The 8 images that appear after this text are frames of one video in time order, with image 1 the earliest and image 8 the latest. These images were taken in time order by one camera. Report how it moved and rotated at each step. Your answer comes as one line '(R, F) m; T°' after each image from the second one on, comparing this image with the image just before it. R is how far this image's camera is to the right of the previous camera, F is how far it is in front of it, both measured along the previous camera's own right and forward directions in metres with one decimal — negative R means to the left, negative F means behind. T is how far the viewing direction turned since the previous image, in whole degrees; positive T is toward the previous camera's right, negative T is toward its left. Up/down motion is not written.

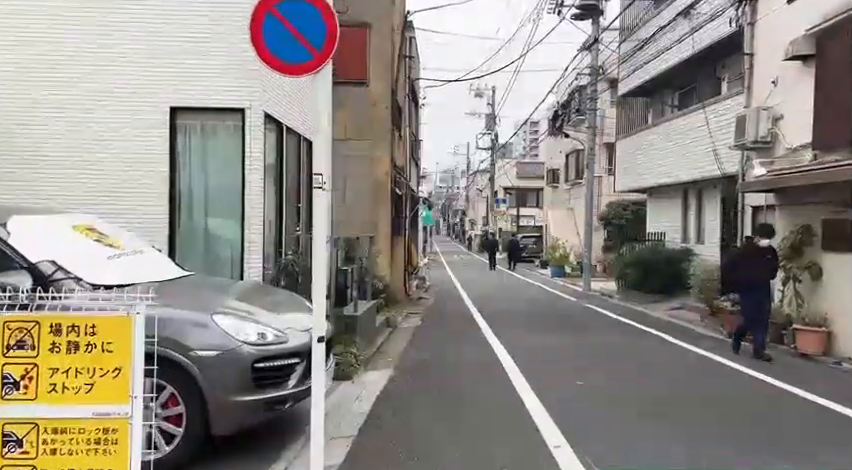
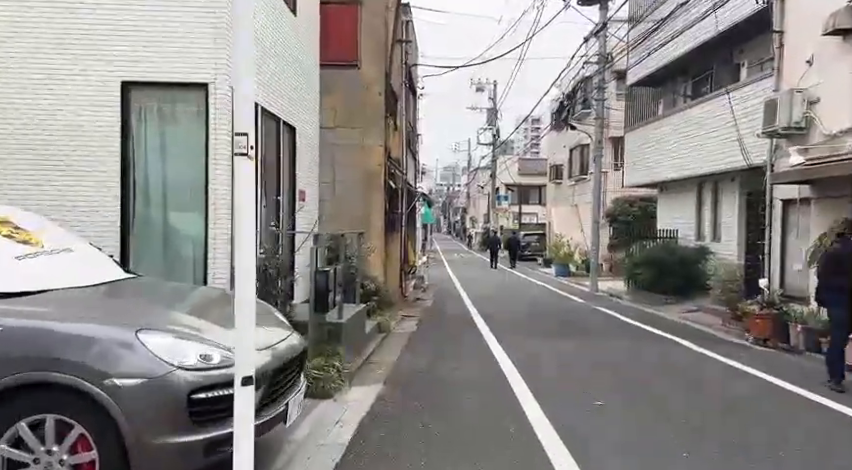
(+0.1, +1.2) m; 0°
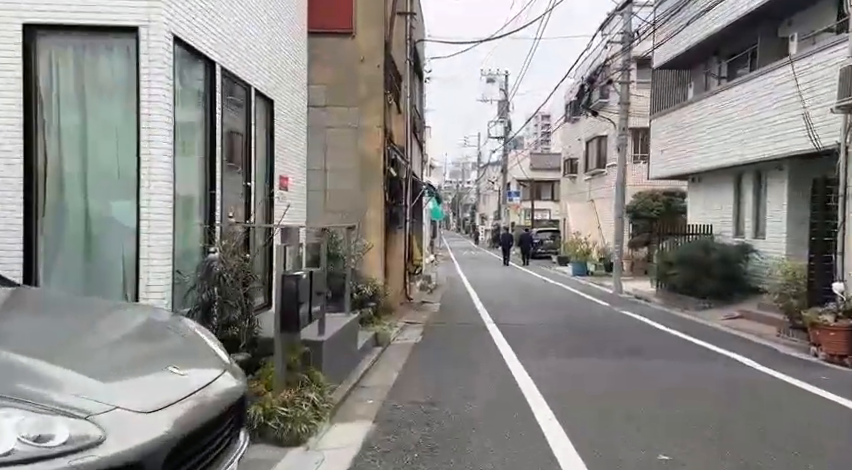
(+0.1, +1.9) m; -1°
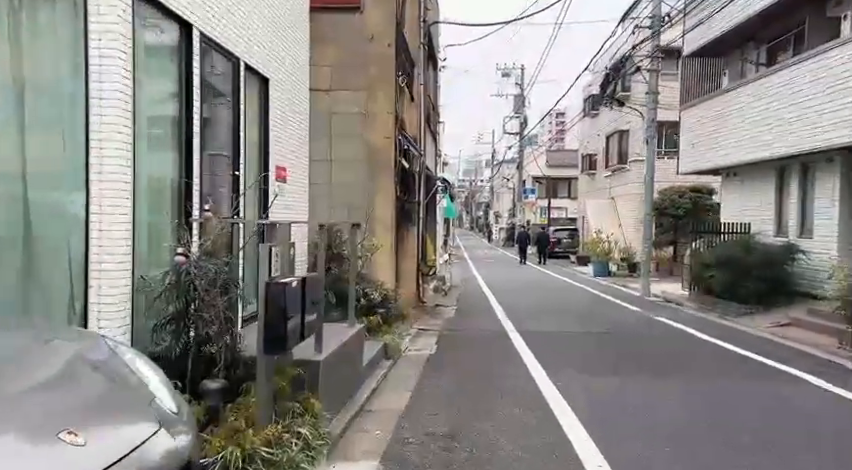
(0.0, +1.2) m; -1°
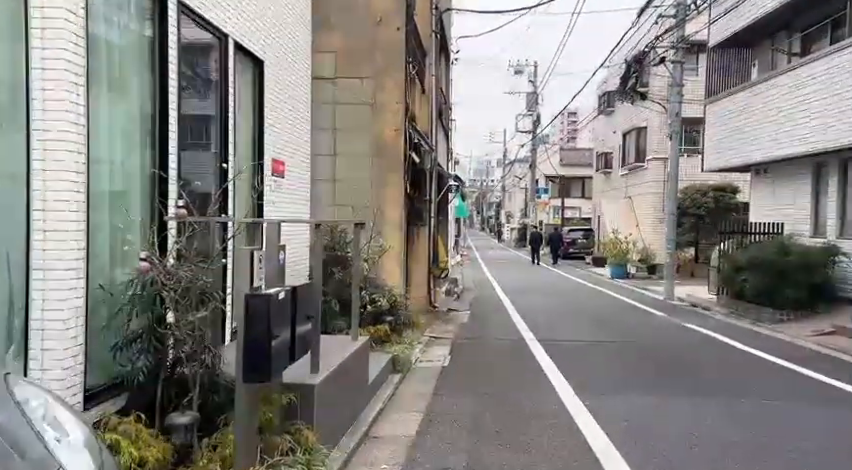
(0.0, +0.9) m; -1°
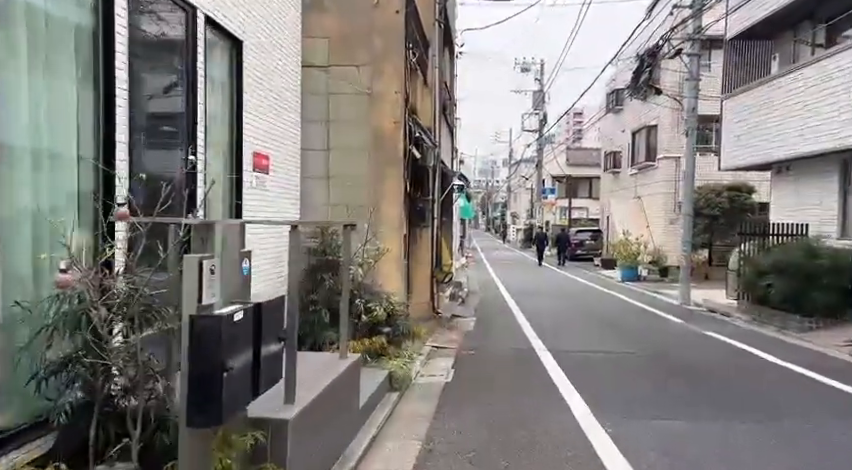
(0.0, +0.8) m; 0°
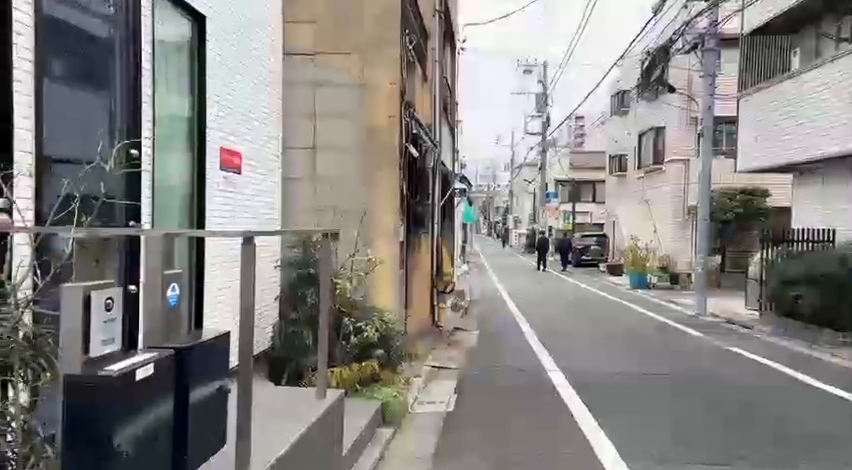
(0.0, +1.0) m; 0°
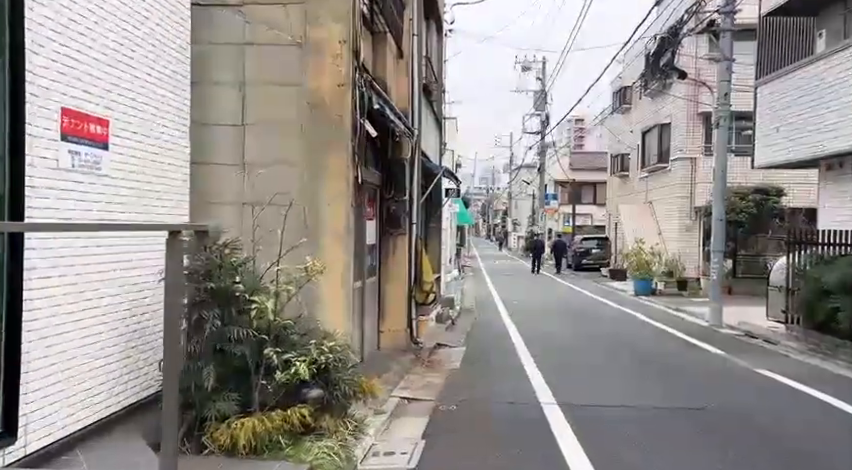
(+0.4, +1.7) m; 0°
